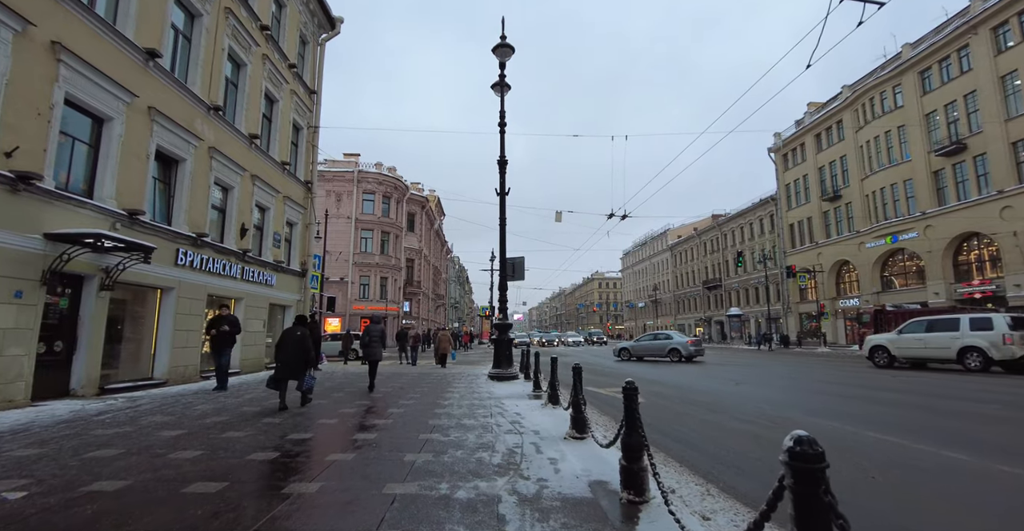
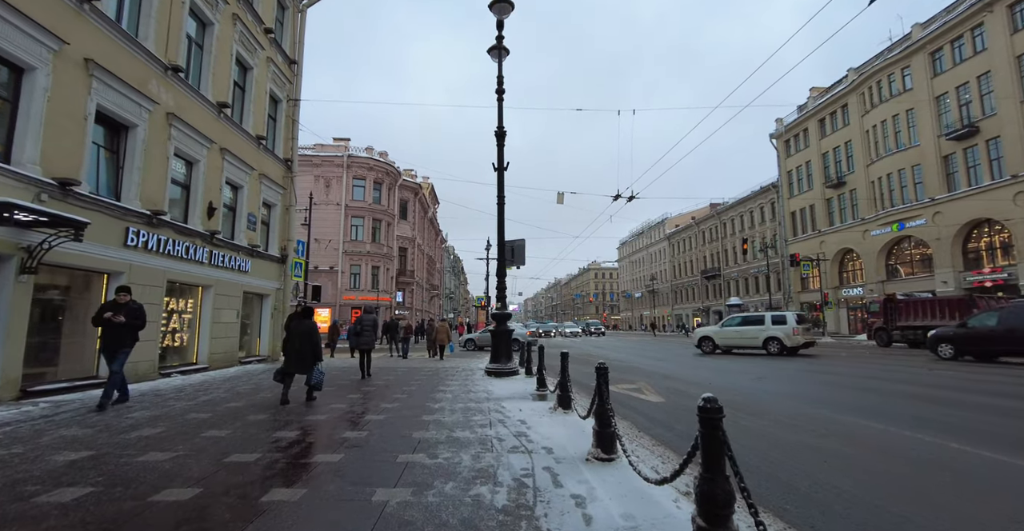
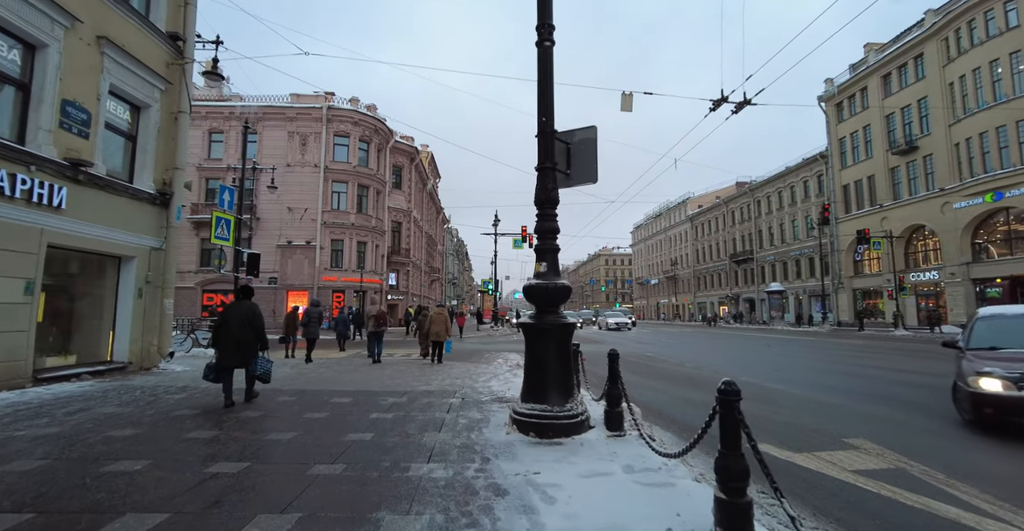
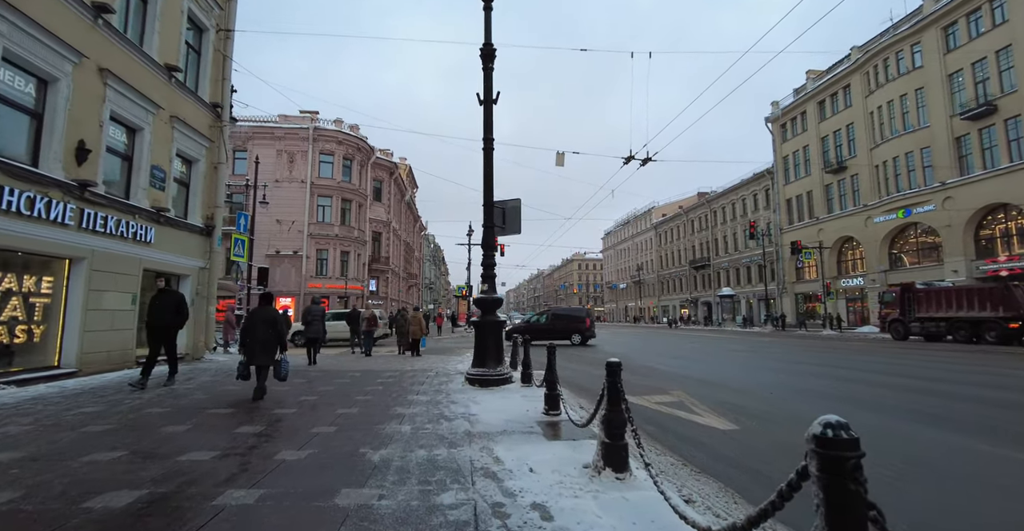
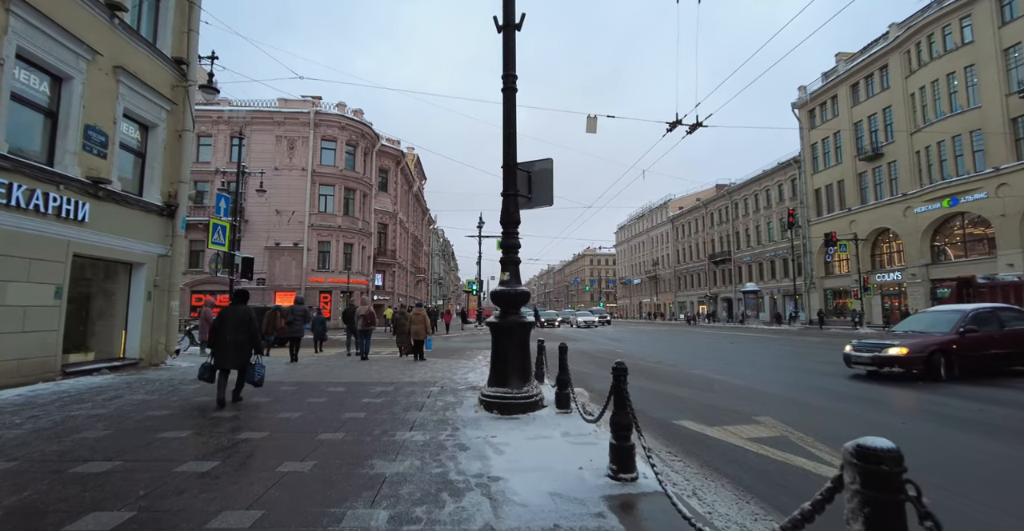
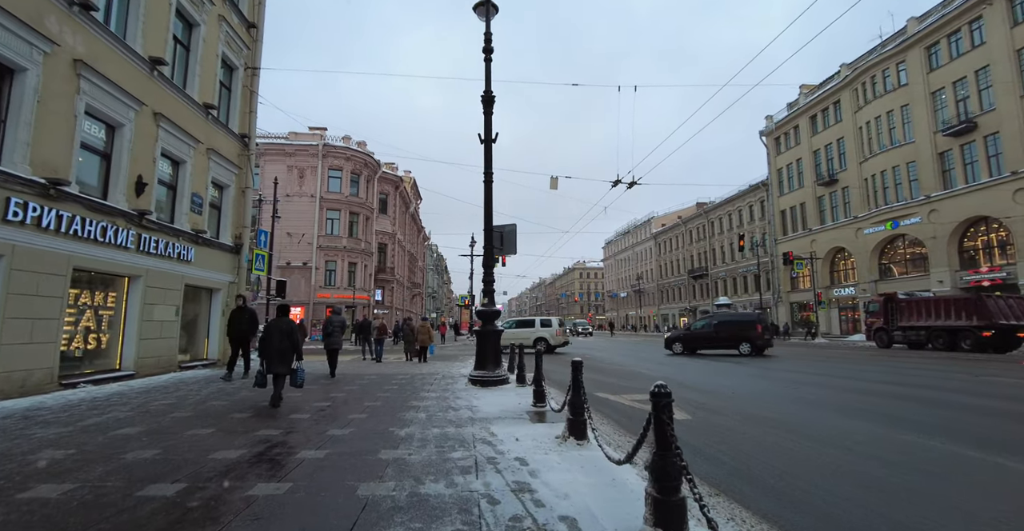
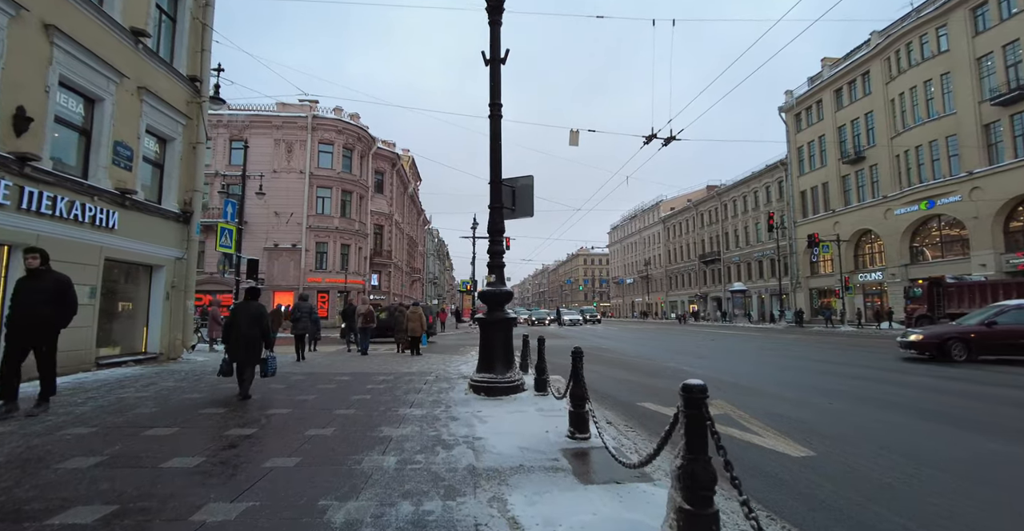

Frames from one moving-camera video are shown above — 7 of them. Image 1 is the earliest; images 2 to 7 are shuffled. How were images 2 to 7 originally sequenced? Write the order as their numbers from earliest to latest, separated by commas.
2, 6, 4, 7, 5, 3
